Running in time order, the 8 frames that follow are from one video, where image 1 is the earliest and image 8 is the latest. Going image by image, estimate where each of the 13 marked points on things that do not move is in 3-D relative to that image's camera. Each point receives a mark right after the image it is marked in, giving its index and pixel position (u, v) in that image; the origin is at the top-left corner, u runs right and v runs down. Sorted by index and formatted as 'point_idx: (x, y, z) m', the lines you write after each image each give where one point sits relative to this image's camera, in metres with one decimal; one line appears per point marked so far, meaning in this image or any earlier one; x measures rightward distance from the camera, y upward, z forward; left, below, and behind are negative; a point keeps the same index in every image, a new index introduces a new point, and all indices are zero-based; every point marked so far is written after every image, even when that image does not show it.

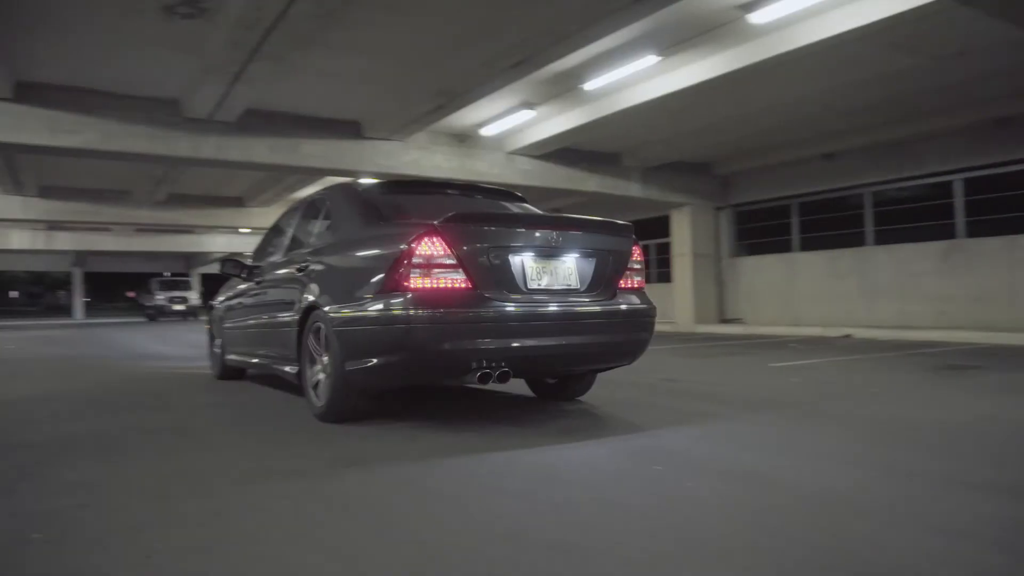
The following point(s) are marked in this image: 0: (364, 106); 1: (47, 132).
0: (-2.5, +3.1, +13.5) m
1: (-7.1, +2.3, +12.3) m
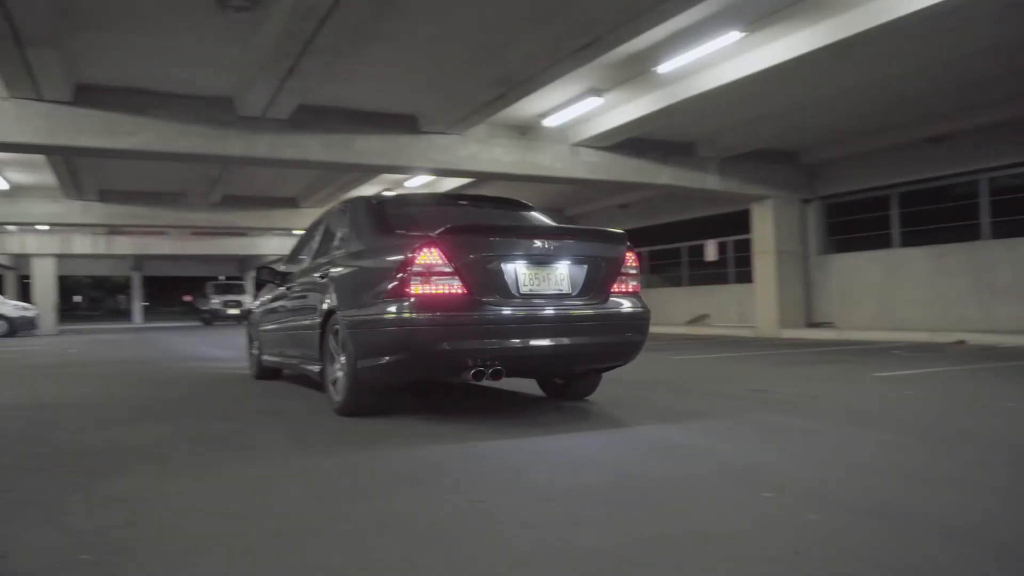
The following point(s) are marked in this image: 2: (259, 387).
0: (-1.4, +3.0, +12.7) m
1: (-6.1, +2.3, +11.8) m
2: (-3.0, -1.1, +9.4) m
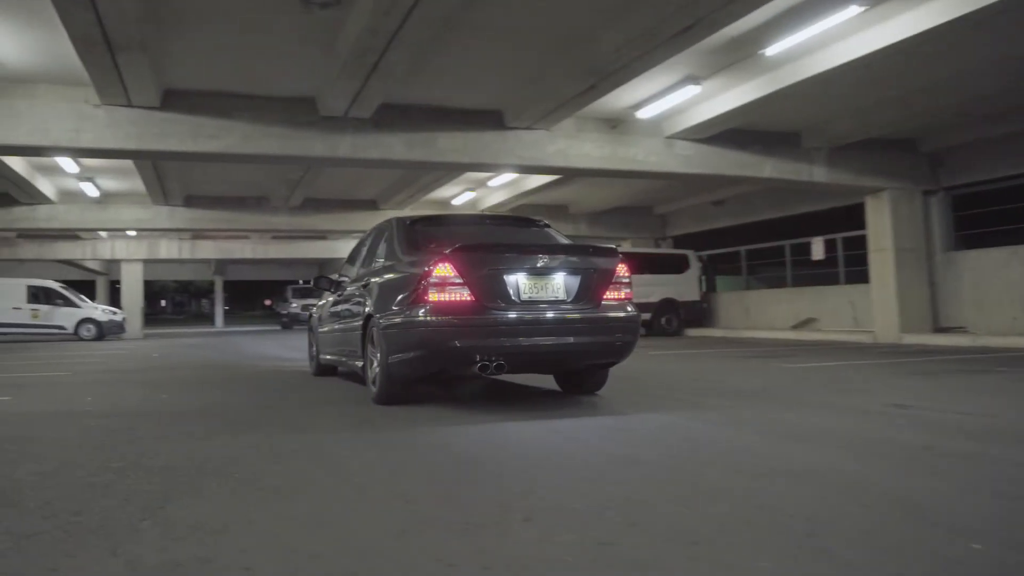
0: (0.0, +3.0, +12.0) m
1: (-4.8, +2.2, +11.5) m
2: (-1.8, -1.1, +8.8) m
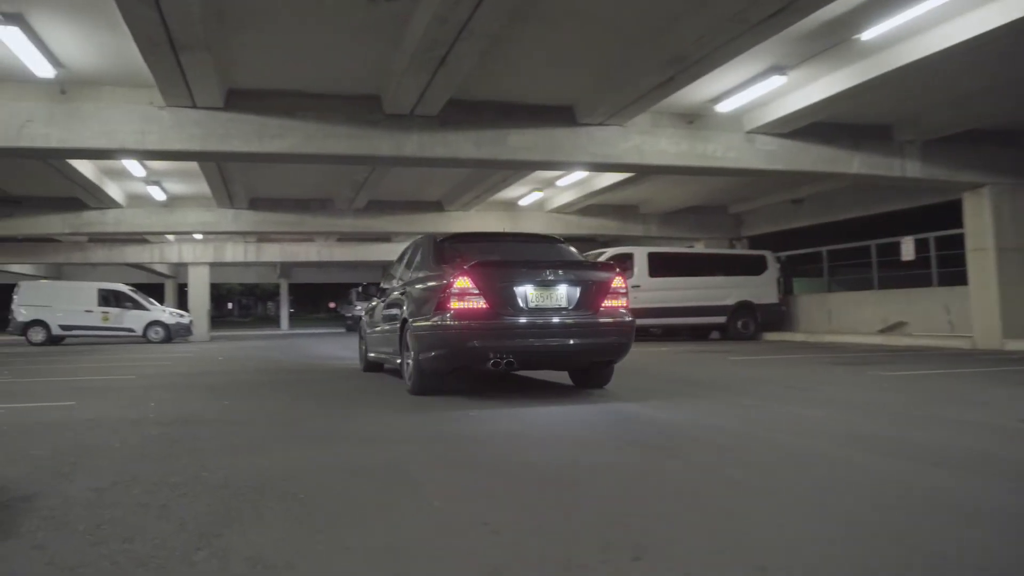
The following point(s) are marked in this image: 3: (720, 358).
0: (+1.0, +2.9, +11.4) m
1: (-3.7, +2.1, +11.3) m
2: (-1.0, -1.2, +8.4) m
3: (+3.9, -1.3, +14.8) m
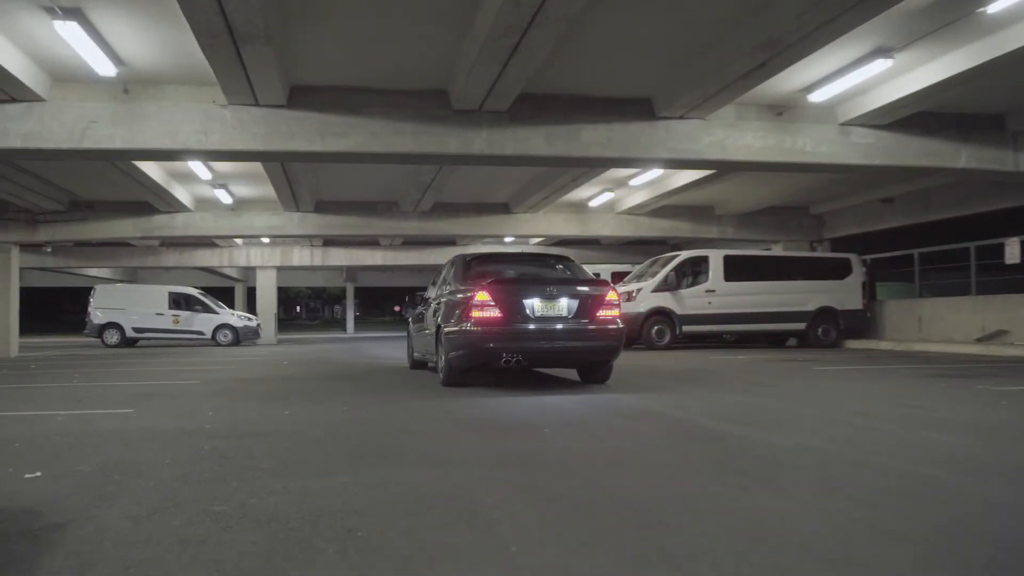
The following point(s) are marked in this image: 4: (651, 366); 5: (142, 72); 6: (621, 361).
0: (+2.0, +2.9, +10.6) m
1: (-2.7, +2.1, +10.9) m
2: (-0.2, -1.2, +7.8) m
3: (+5.2, -1.4, +13.8) m
4: (+2.6, -1.4, +14.5) m
5: (-4.8, +2.8, +10.1) m
6: (+2.3, -1.5, +16.1) m
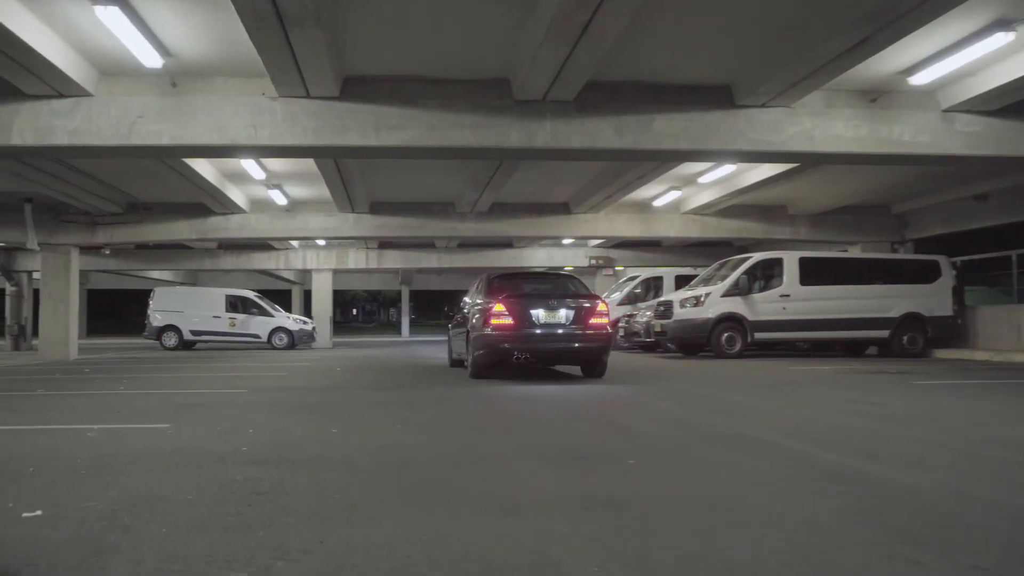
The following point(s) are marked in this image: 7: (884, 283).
0: (+2.8, +2.8, +9.7) m
1: (-1.9, +2.0, +10.3) m
2: (+0.4, -1.3, +6.9) m
3: (+6.2, -1.5, +12.6) m
4: (+3.7, -1.5, +13.5) m
5: (-4.0, +2.8, +9.6) m
6: (+3.5, -1.6, +15.1) m
7: (+8.9, +0.1, +18.7) m
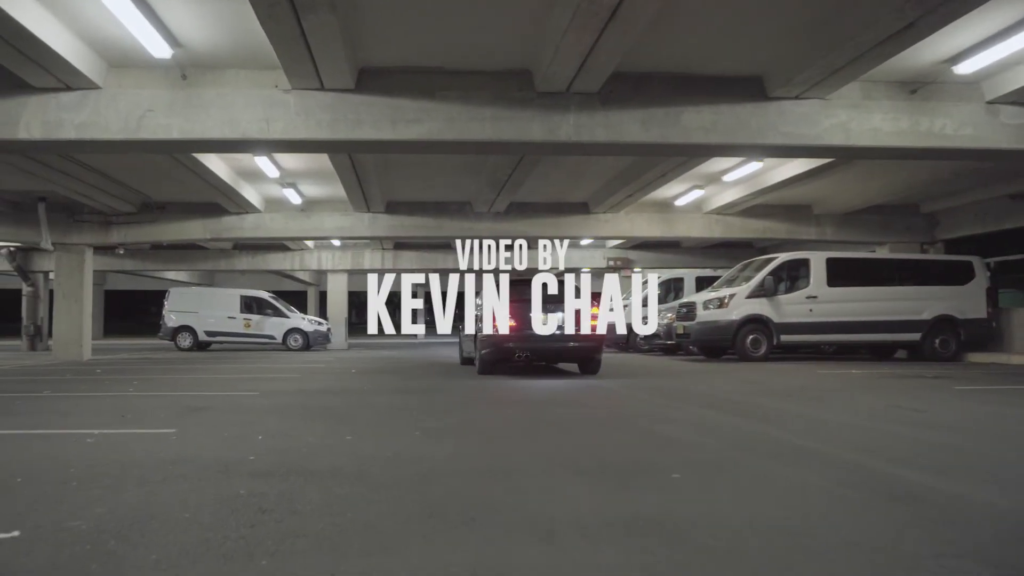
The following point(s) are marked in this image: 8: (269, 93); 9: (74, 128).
0: (+3.1, +2.8, +9.2) m
1: (-1.6, +2.0, +9.9) m
2: (+0.6, -1.2, +6.5) m
3: (+6.5, -1.5, +12.0) m
4: (+4.0, -1.5, +13.0) m
5: (-3.7, +2.8, +9.3) m
6: (+3.8, -1.6, +14.6) m
7: (+9.3, +0.1, +18.1) m
8: (-3.0, +2.4, +9.8) m
9: (-5.4, +2.0, +9.6) m
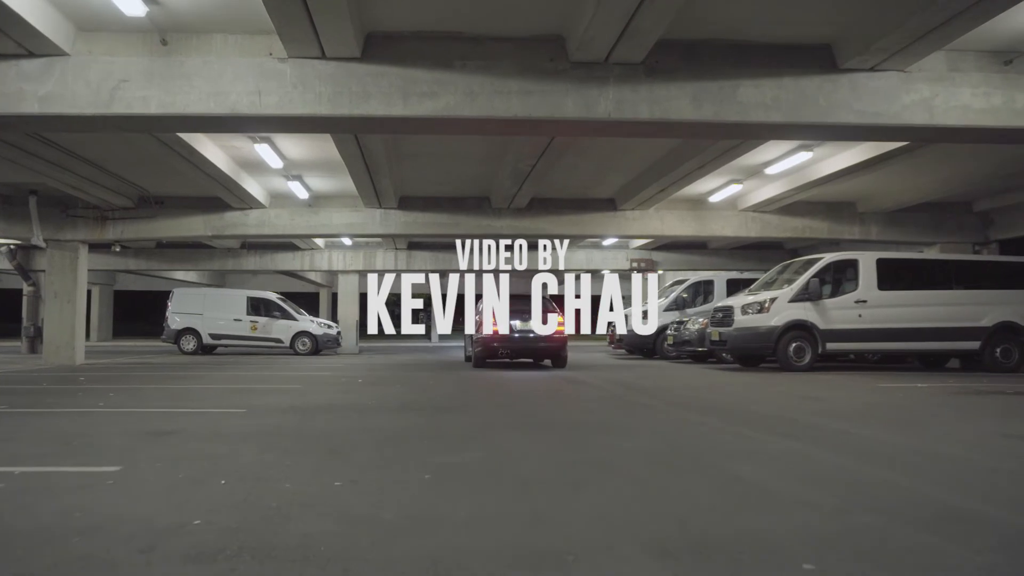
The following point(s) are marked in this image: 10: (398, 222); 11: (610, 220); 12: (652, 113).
0: (+3.4, +2.8, +7.8) m
1: (-1.3, +2.0, +8.6) m
2: (+0.9, -1.2, +5.1) m
3: (+6.9, -1.5, +10.5) m
4: (+4.3, -1.6, +11.6) m
5: (-3.4, +2.8, +8.0) m
6: (+4.2, -1.6, +13.2) m
7: (+9.8, 0.0, +16.6) m
8: (-2.7, +2.4, +8.5) m
9: (-5.0, +2.0, +8.3) m
10: (-2.7, +1.6, +18.7) m
11: (+2.3, +1.7, +18.8) m
12: (+1.6, +1.9, +8.7) m
